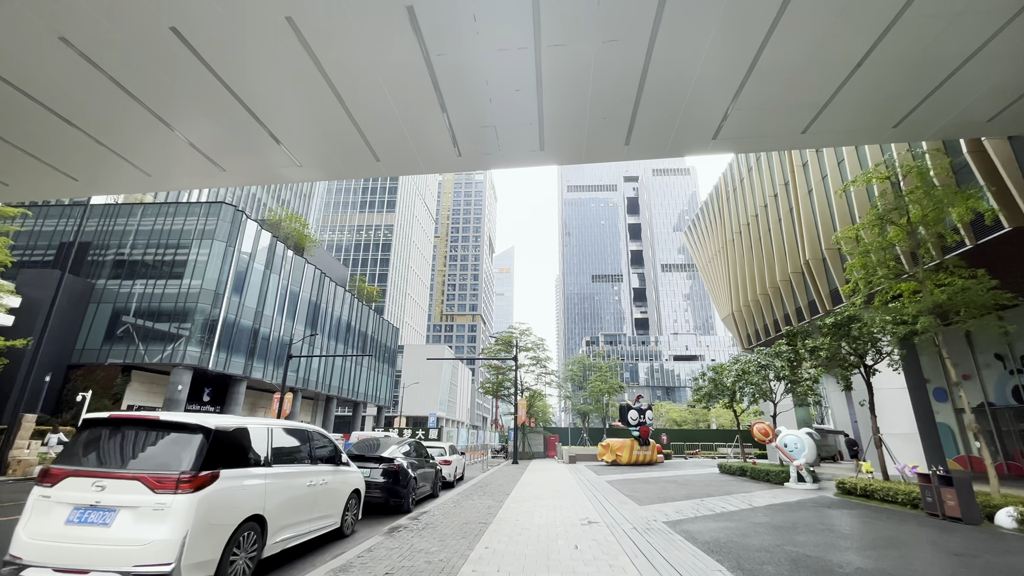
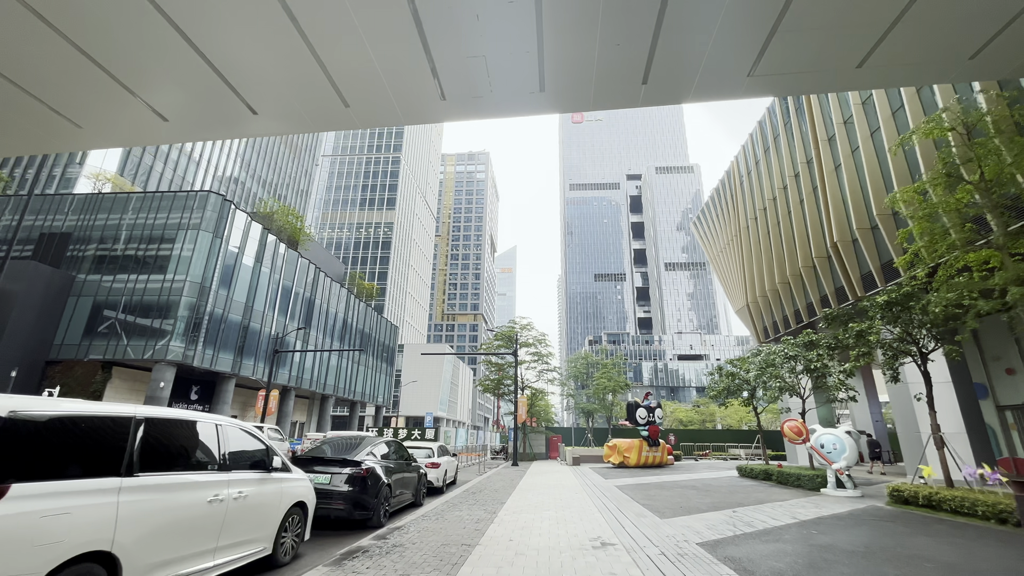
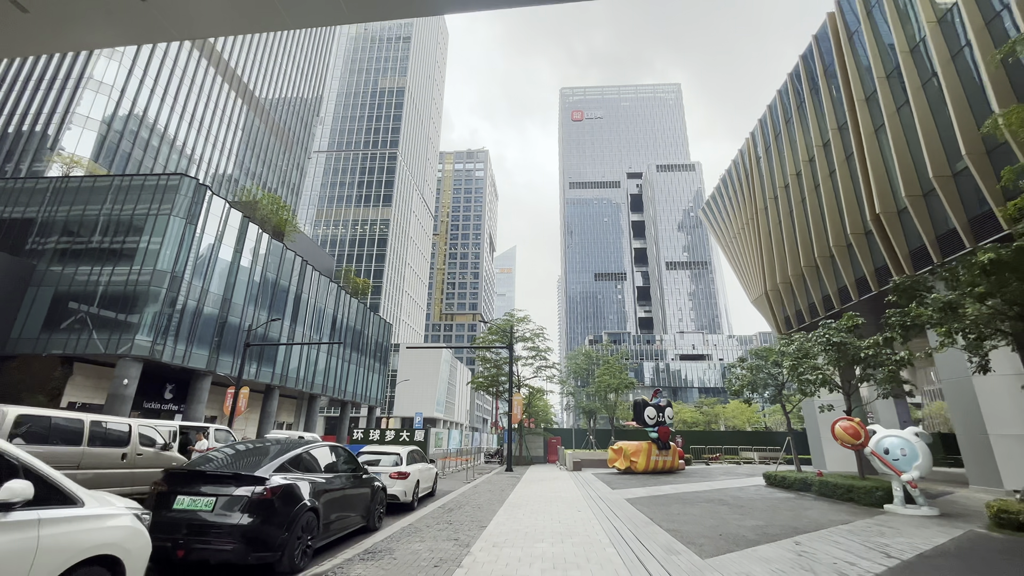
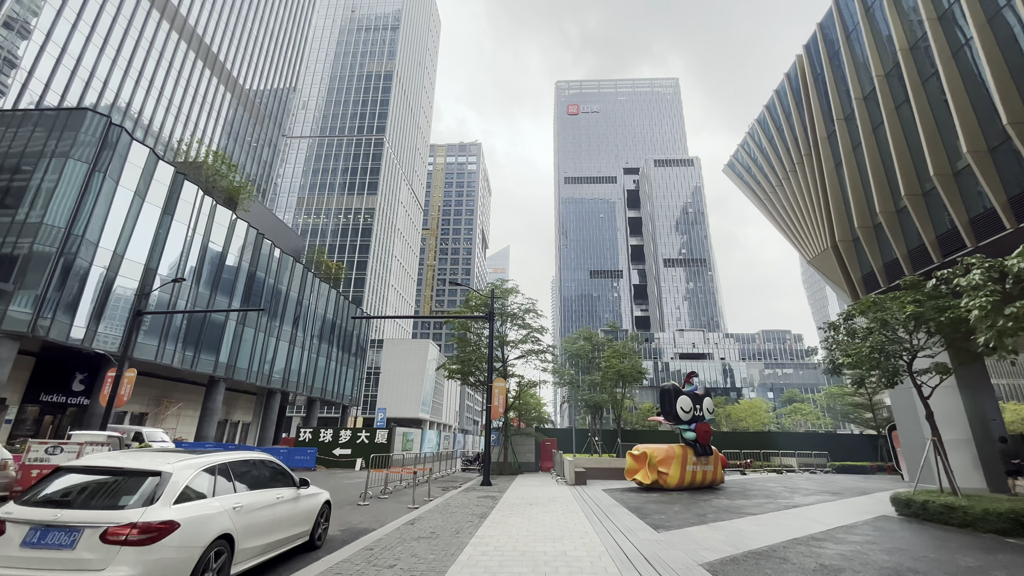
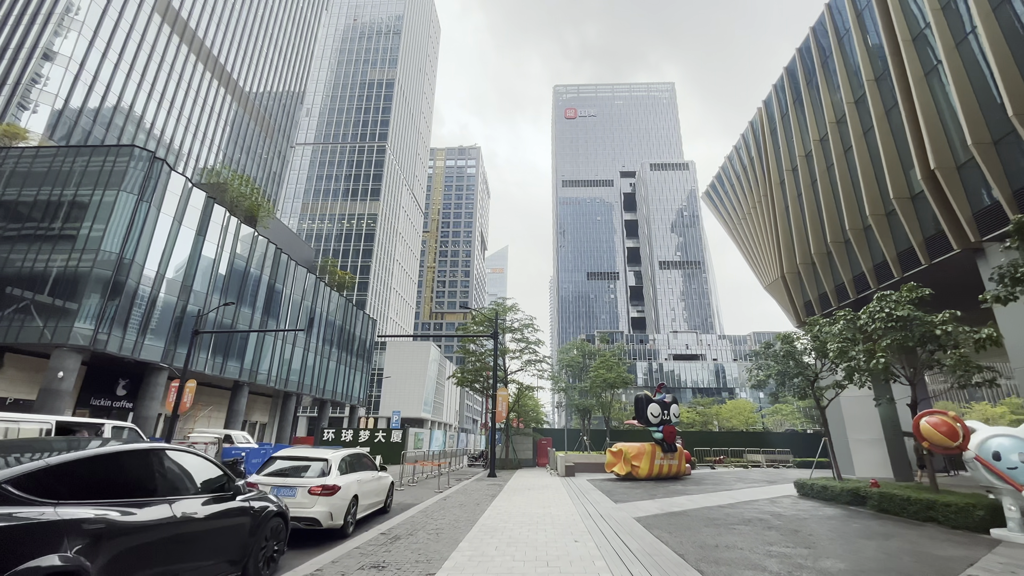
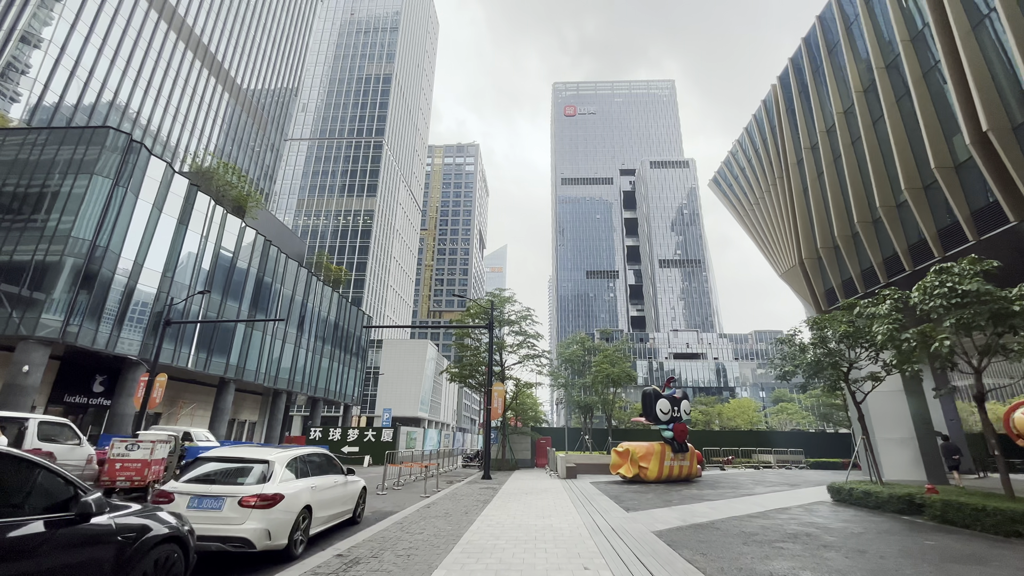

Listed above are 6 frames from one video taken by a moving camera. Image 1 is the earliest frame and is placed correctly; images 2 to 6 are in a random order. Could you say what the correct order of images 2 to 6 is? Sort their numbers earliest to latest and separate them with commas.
2, 3, 5, 6, 4
